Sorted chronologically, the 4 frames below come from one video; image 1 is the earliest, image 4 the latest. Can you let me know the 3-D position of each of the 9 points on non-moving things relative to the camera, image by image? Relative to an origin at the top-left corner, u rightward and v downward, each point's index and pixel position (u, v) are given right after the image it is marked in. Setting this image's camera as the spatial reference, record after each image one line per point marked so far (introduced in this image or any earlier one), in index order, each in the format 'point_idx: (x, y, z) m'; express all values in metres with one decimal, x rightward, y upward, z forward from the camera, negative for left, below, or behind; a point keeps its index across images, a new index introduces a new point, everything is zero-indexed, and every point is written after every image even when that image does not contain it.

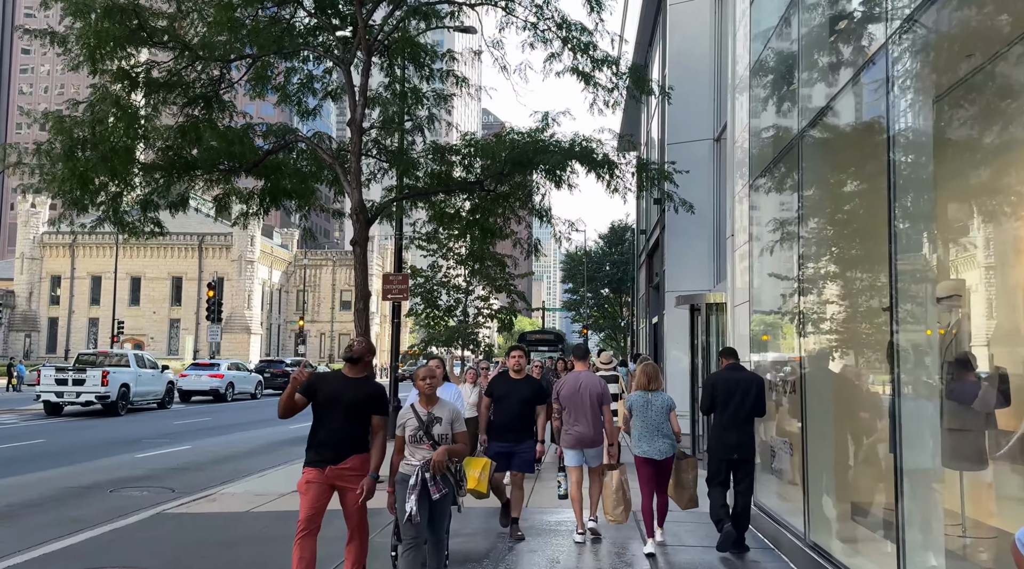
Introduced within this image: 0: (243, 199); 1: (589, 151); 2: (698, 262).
0: (-4.4, +1.4, +14.6) m
1: (+1.2, +2.0, +13.7) m
2: (+3.4, +0.5, +16.1) m
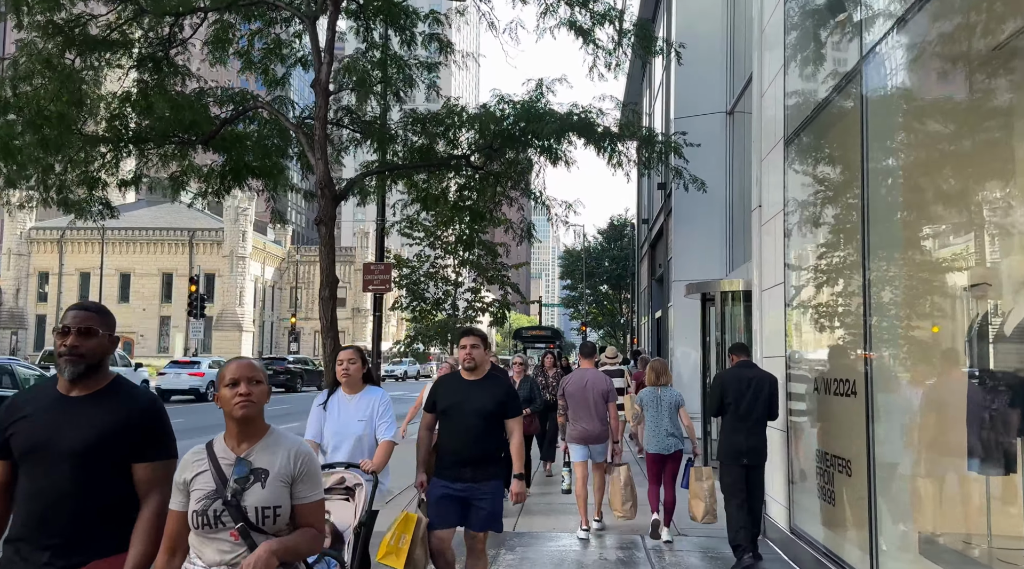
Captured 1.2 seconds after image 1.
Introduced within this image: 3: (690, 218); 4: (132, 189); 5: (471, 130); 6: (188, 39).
0: (-4.5, +1.6, +13.1) m
1: (+1.0, +2.2, +12.2) m
2: (+3.2, +0.6, +14.6) m
3: (+3.0, +1.1, +14.7) m
4: (-5.6, +1.4, +13.1) m
5: (-0.6, +2.2, +12.8) m
6: (-4.3, +3.3, +11.9) m
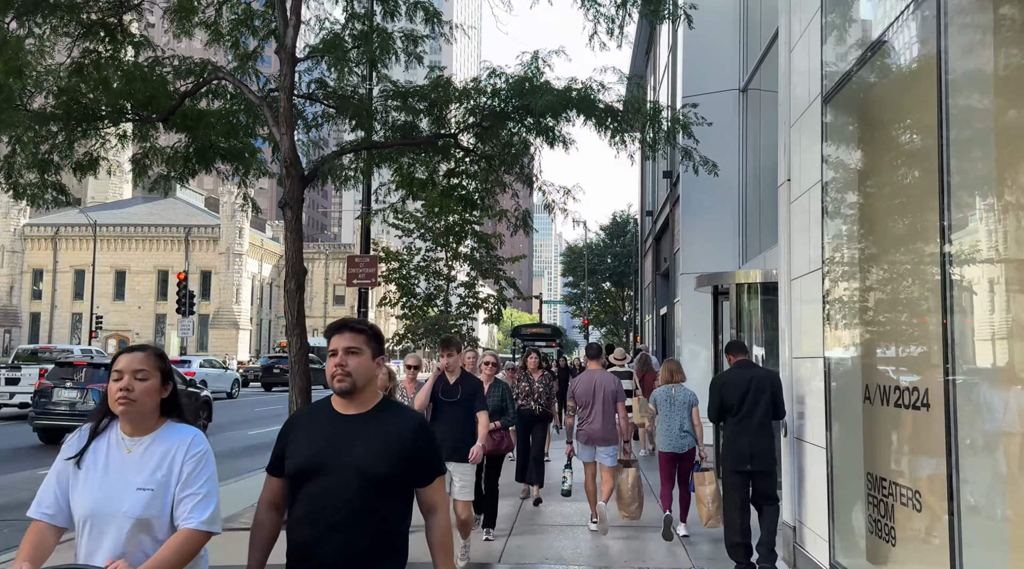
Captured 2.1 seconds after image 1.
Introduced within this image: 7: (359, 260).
0: (-4.6, +1.7, +11.9) m
1: (+0.9, +2.3, +11.1) m
2: (+3.1, +0.7, +13.5) m
3: (+2.9, +1.2, +13.6) m
4: (-5.7, +1.5, +11.9) m
5: (-0.7, +2.3, +11.7) m
6: (-4.4, +3.3, +10.8) m
7: (-2.6, +0.4, +15.5) m
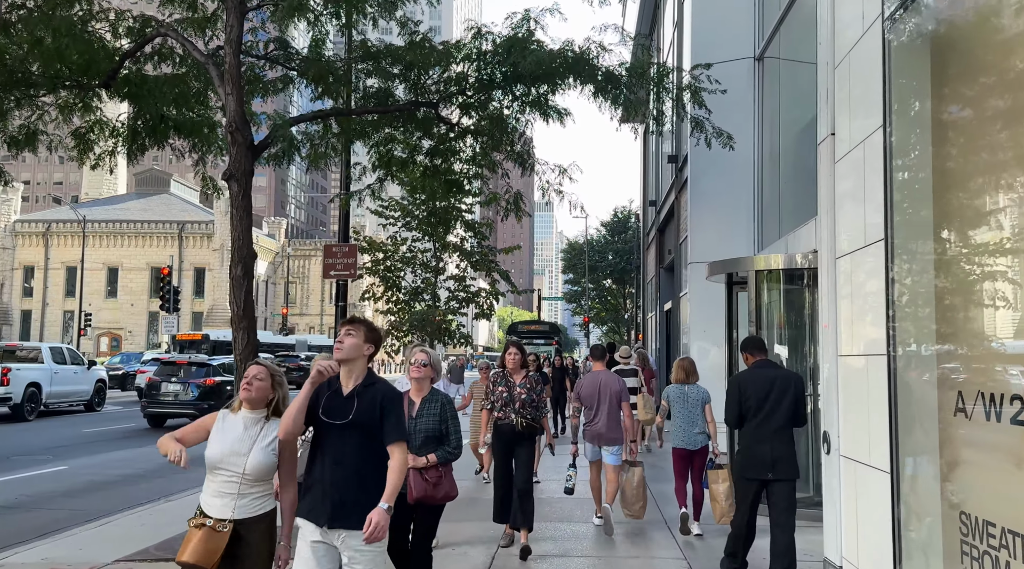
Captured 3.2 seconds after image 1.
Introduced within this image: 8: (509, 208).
0: (-4.8, +1.8, +10.6) m
1: (+0.8, +2.4, +9.8) m
2: (+3.0, +0.9, +12.2) m
3: (+2.7, +1.3, +12.3) m
4: (-5.8, +1.6, +10.7) m
5: (-0.8, +2.4, +10.4) m
6: (-4.5, +3.5, +9.5) m
7: (-2.8, +0.6, +14.2) m
8: (0.0, +1.0, +12.3) m
